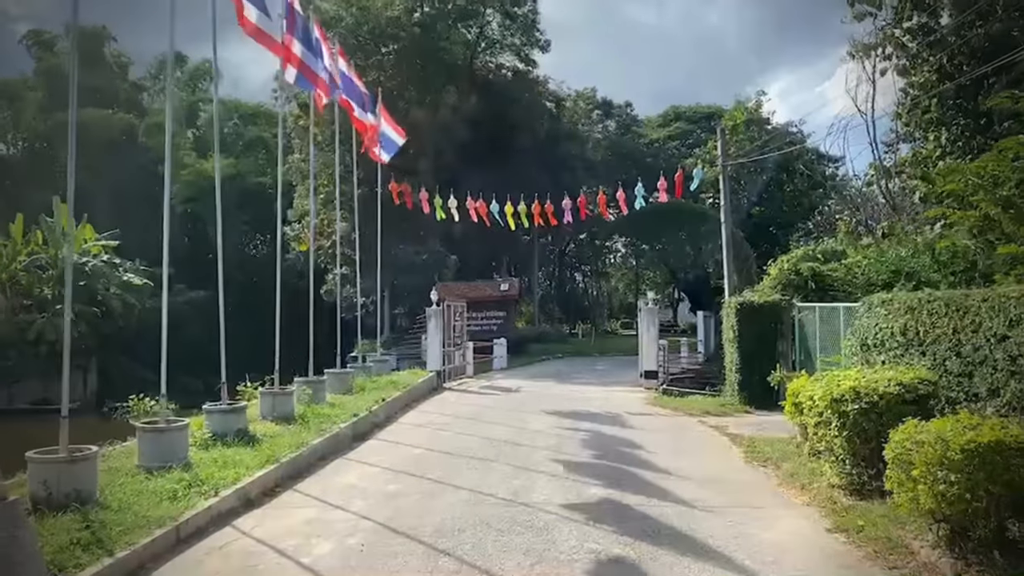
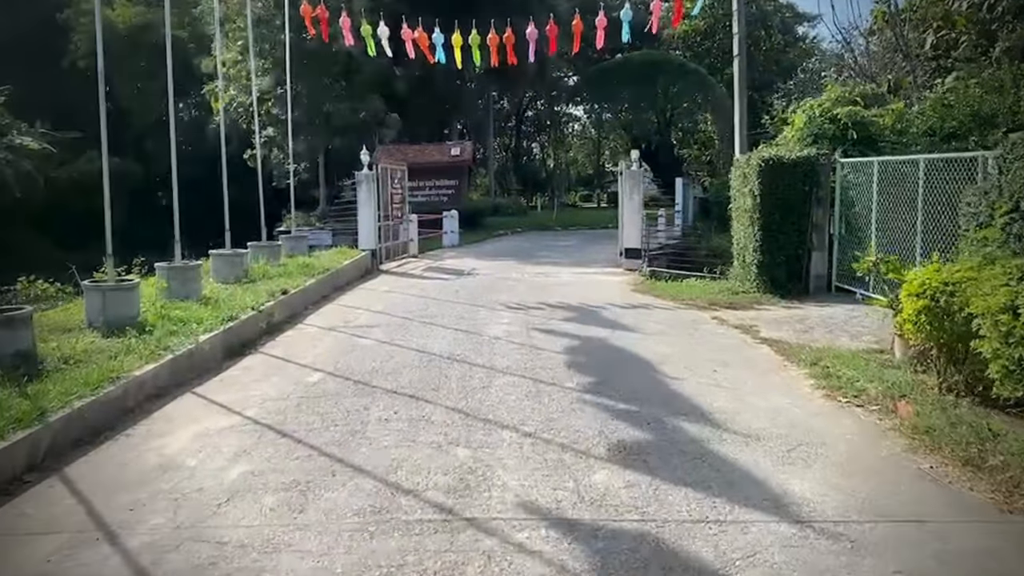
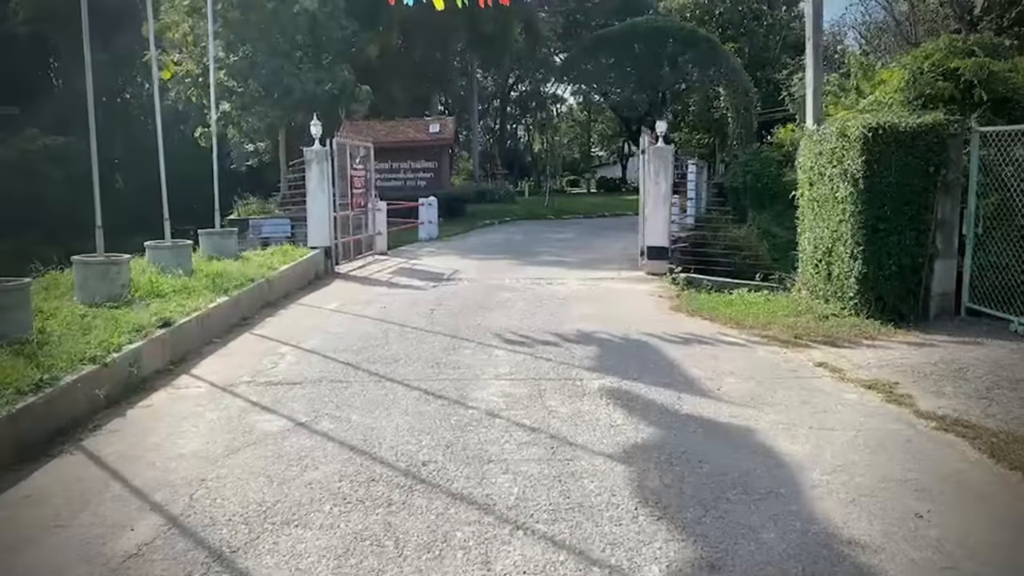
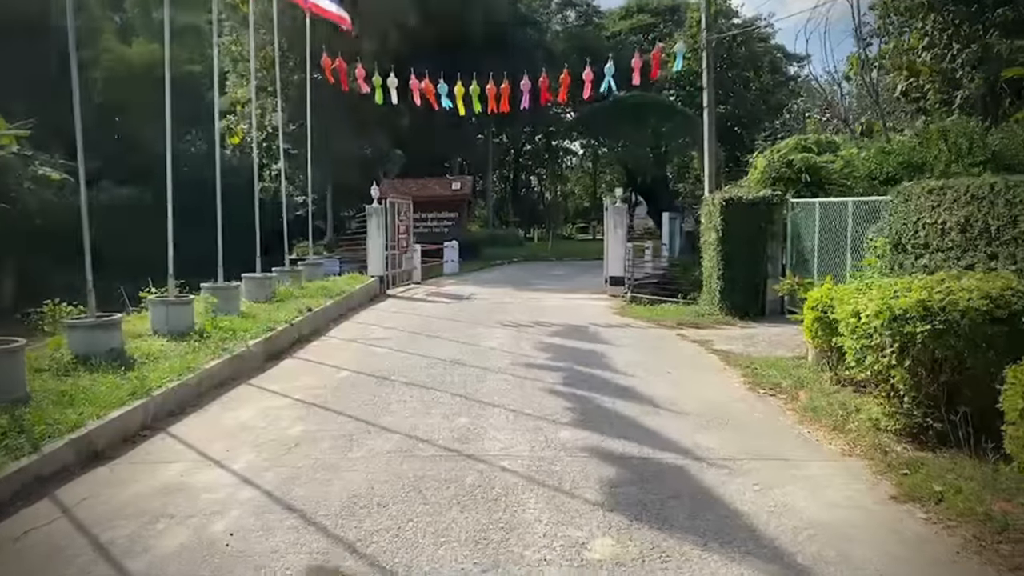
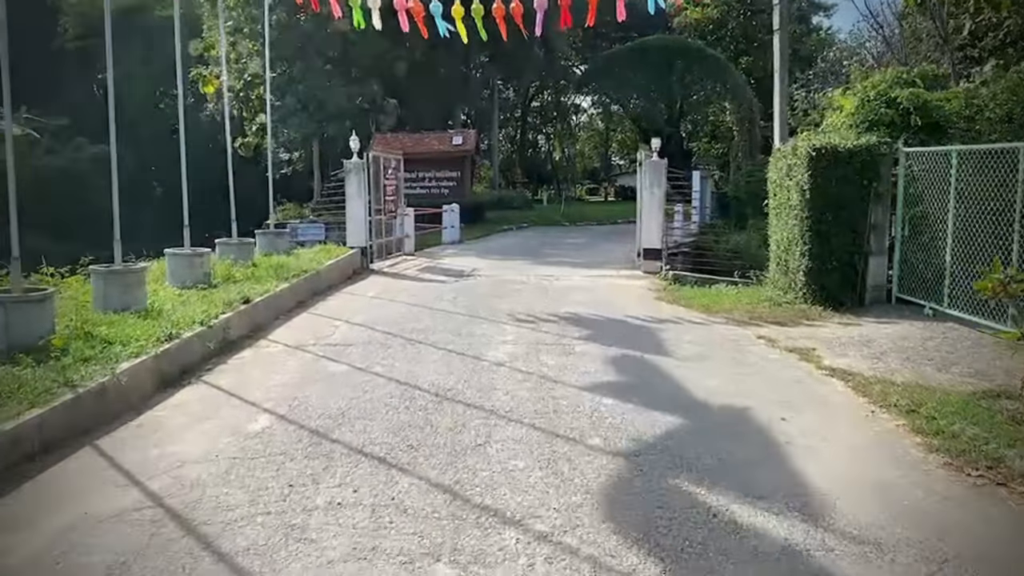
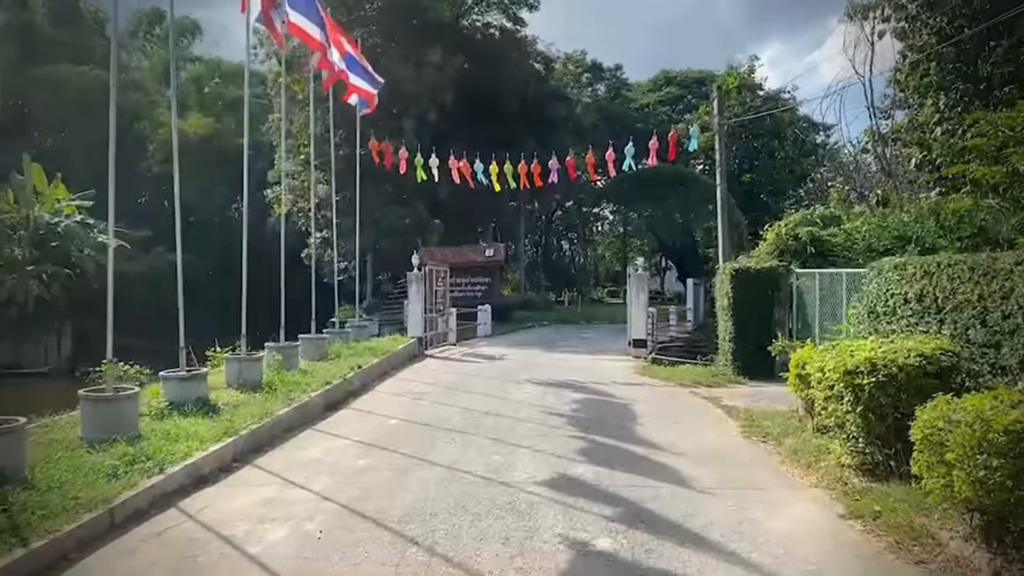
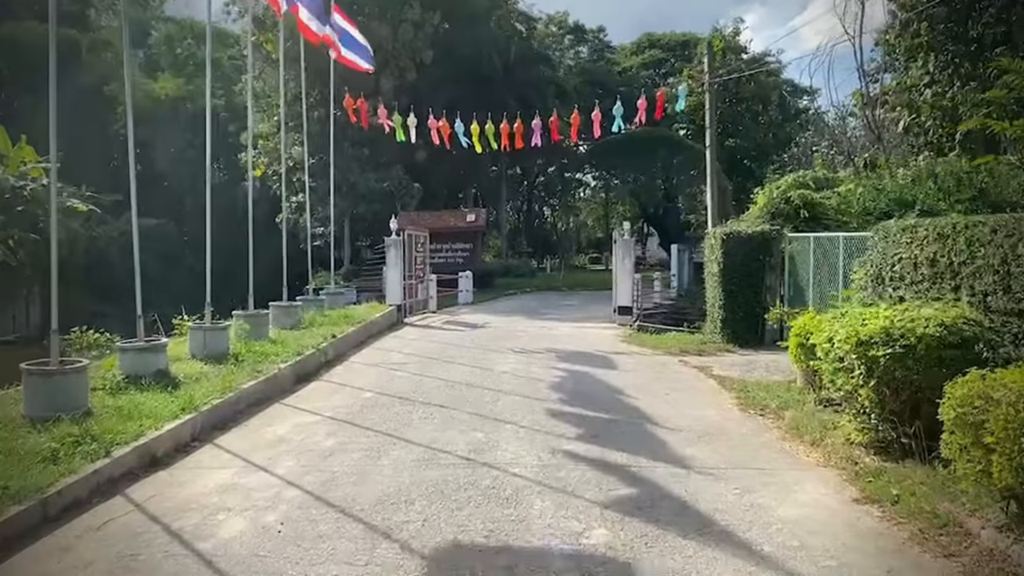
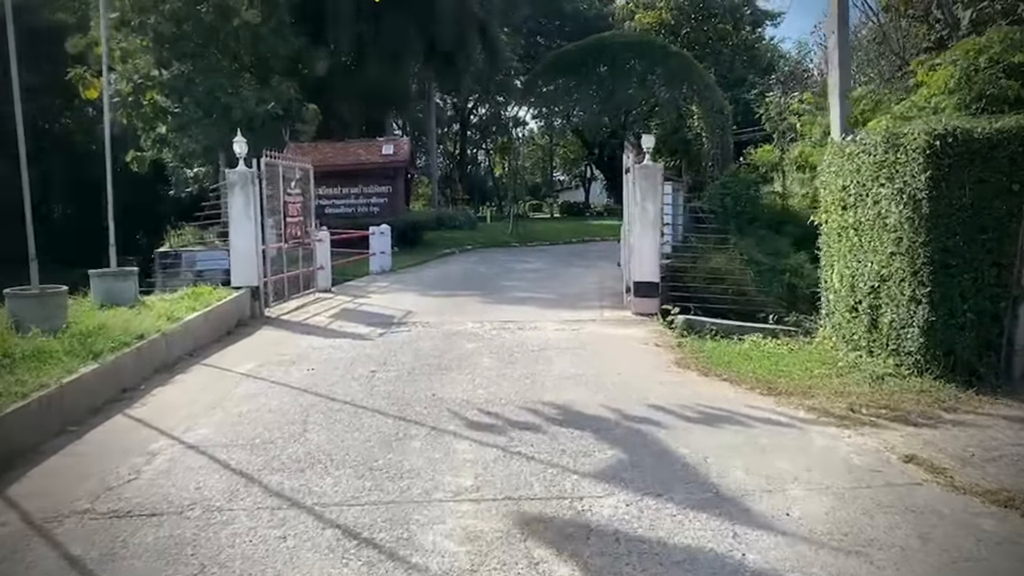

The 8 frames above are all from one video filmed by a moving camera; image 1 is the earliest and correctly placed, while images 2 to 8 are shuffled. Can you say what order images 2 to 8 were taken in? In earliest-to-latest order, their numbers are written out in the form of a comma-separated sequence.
6, 7, 4, 2, 5, 3, 8
